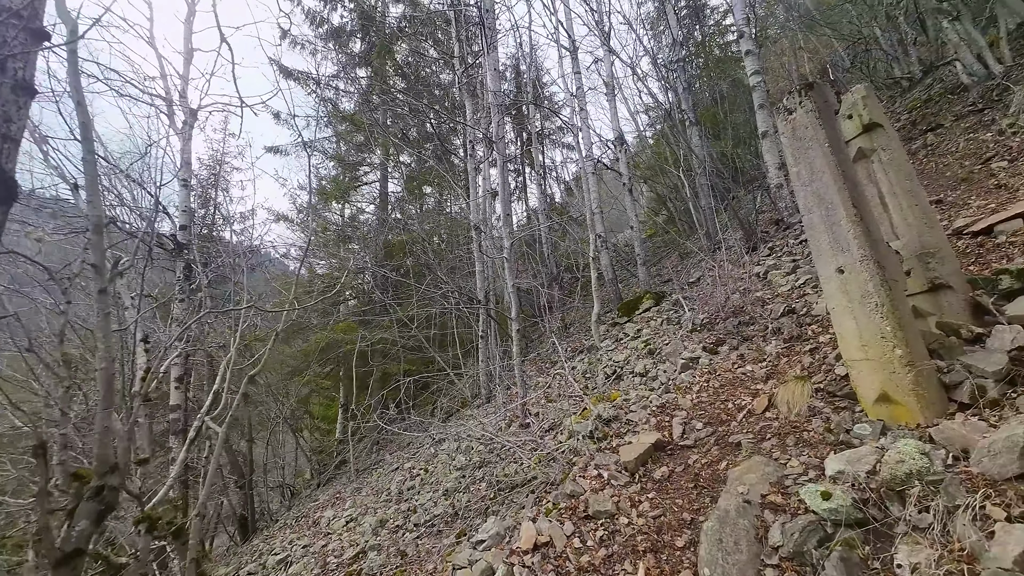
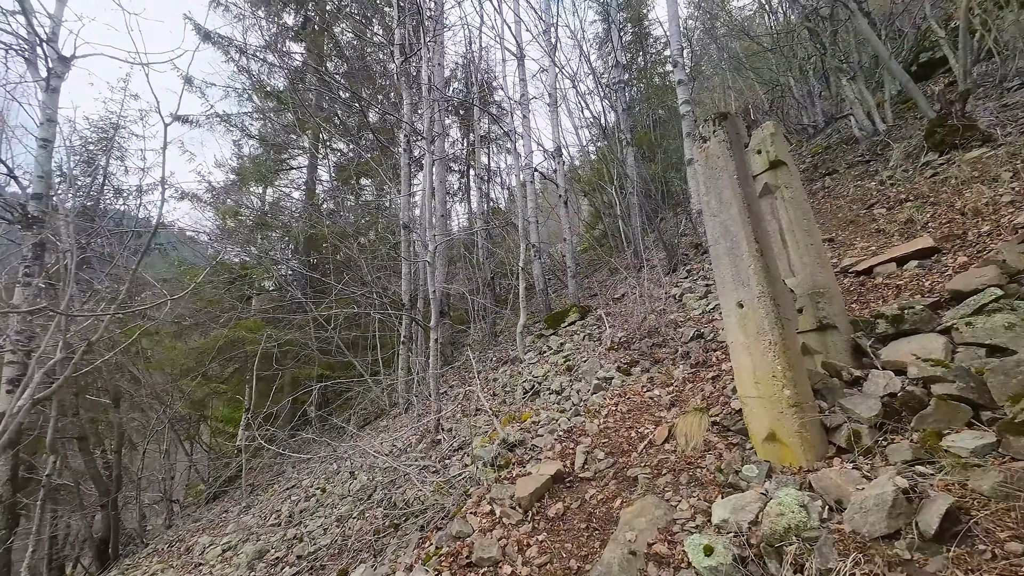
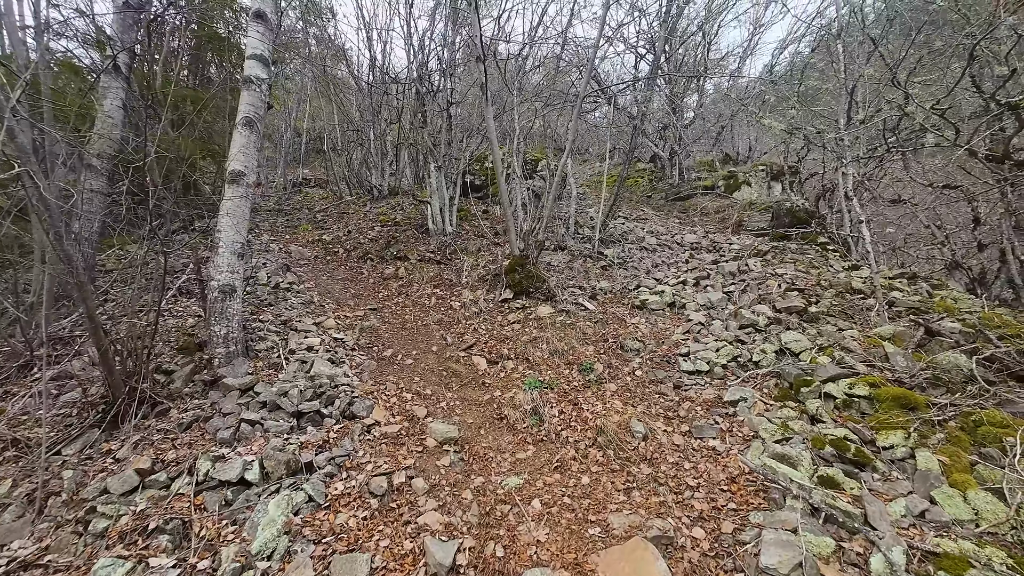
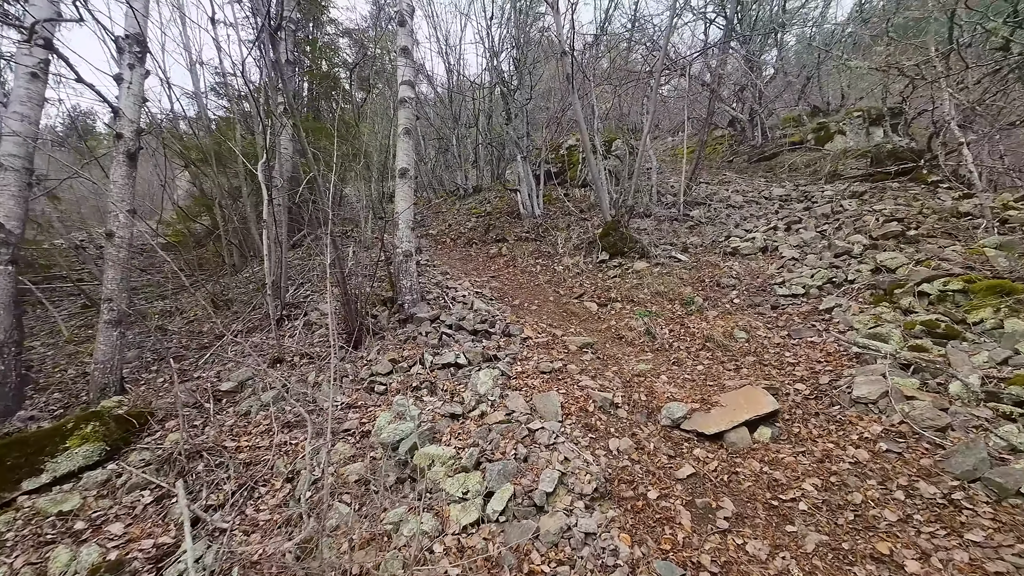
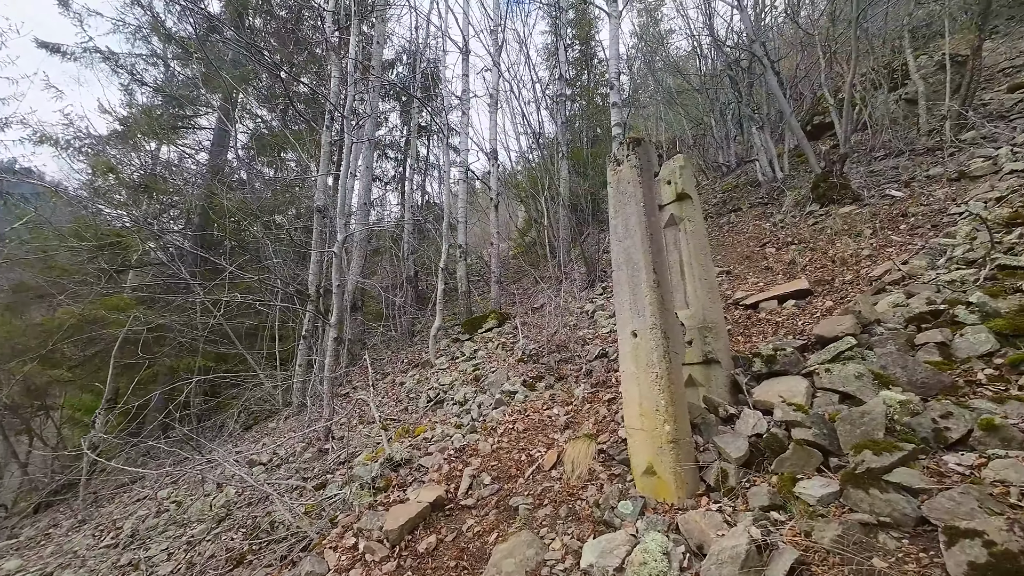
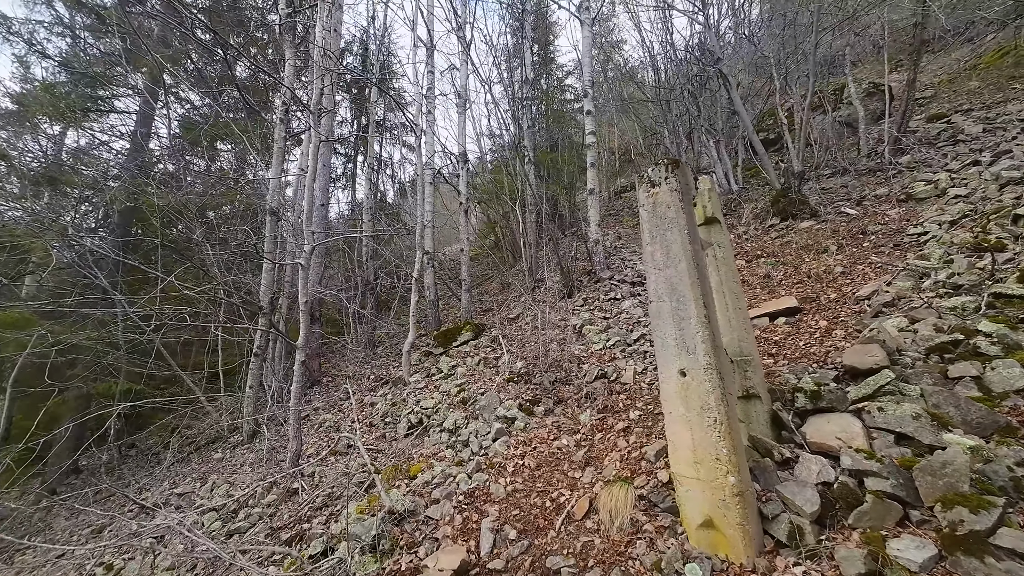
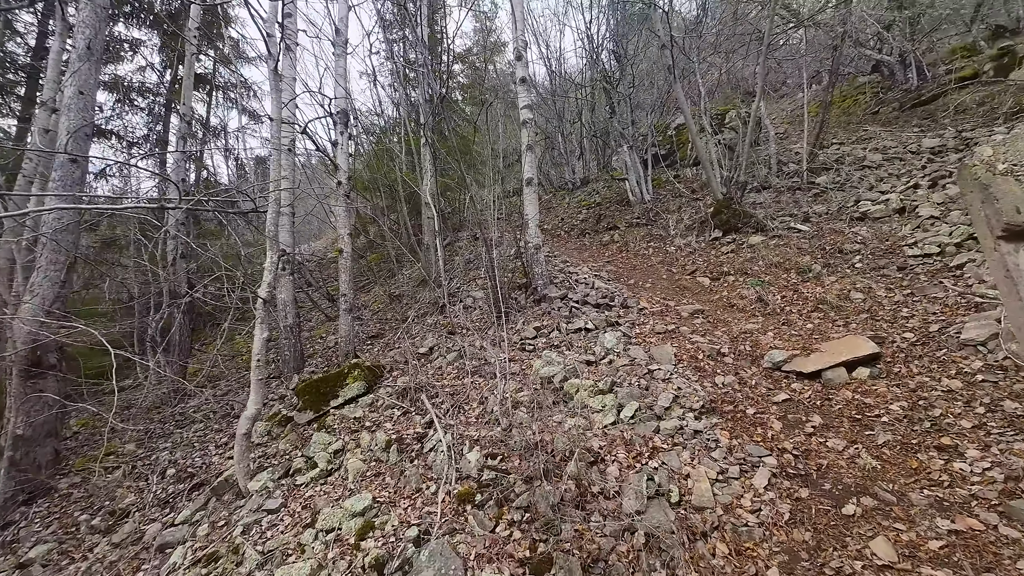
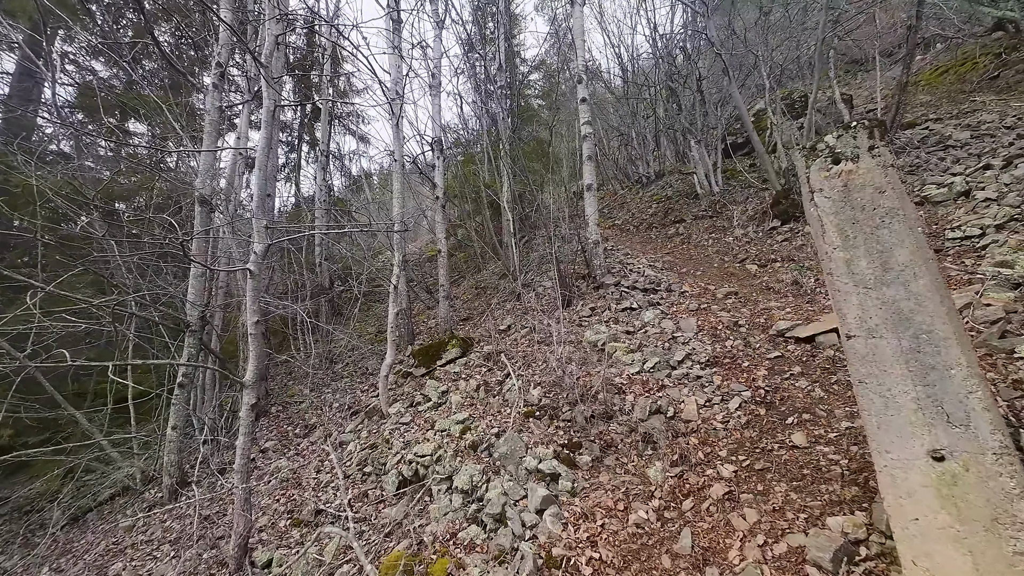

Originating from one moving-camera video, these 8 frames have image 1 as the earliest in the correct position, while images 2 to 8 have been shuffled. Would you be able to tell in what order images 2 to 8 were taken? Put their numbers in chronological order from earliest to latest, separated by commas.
2, 5, 6, 8, 7, 4, 3
